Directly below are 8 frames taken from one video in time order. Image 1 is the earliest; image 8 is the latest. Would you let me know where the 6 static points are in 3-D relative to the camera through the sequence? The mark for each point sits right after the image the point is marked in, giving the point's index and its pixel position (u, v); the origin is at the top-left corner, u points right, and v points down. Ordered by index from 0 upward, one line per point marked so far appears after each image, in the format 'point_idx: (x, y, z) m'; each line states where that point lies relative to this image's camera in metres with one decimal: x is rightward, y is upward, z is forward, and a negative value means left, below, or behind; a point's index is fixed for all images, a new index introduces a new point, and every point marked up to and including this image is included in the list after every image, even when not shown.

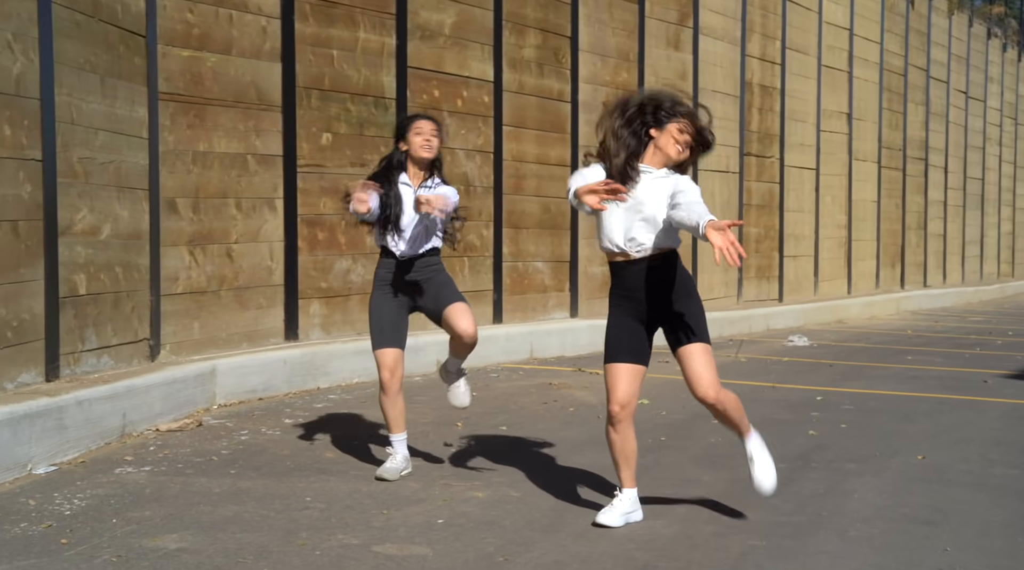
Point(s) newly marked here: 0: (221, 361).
0: (-2.4, -0.6, +8.6) m
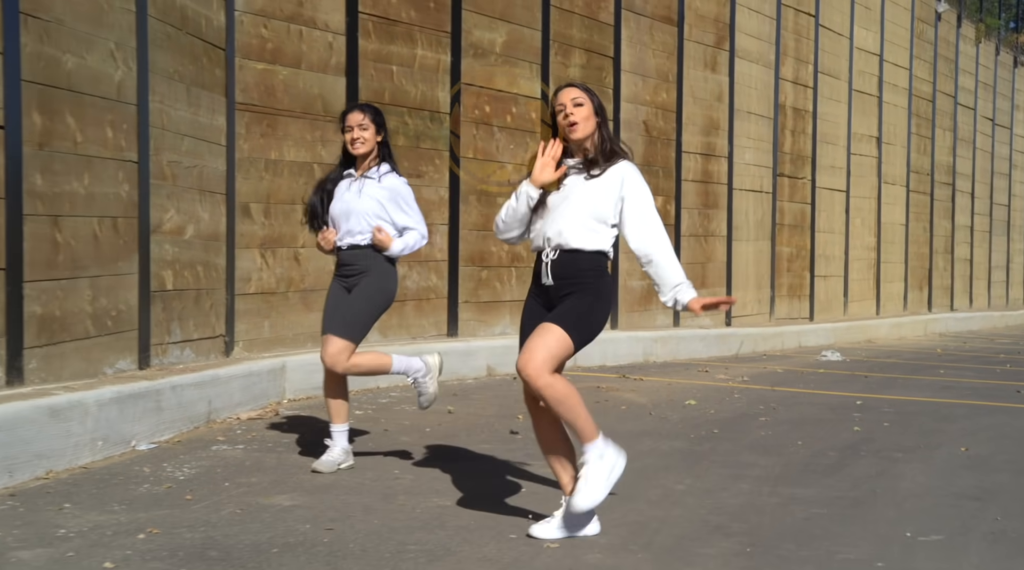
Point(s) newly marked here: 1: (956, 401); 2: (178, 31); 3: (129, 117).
0: (-2.0, -0.7, +9.0) m
1: (+4.5, -1.1, +10.0) m
2: (-2.6, +2.0, +8.0) m
3: (-2.7, +1.2, +7.2) m
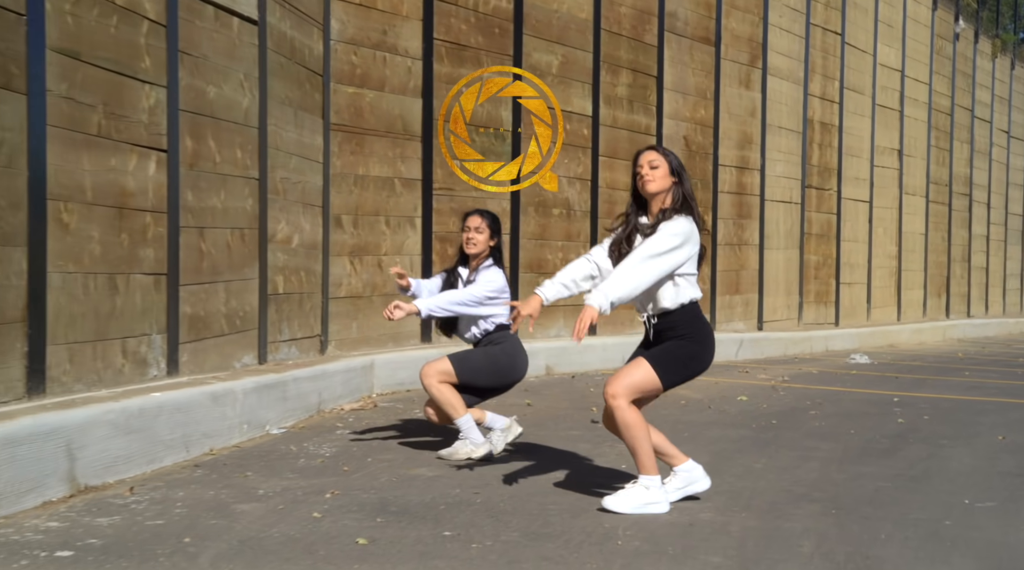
0: (-1.3, -0.7, +9.9) m
1: (+5.1, -1.2, +10.8) m
2: (-1.9, +1.9, +8.9) m
3: (-2.1, +1.2, +8.1) m
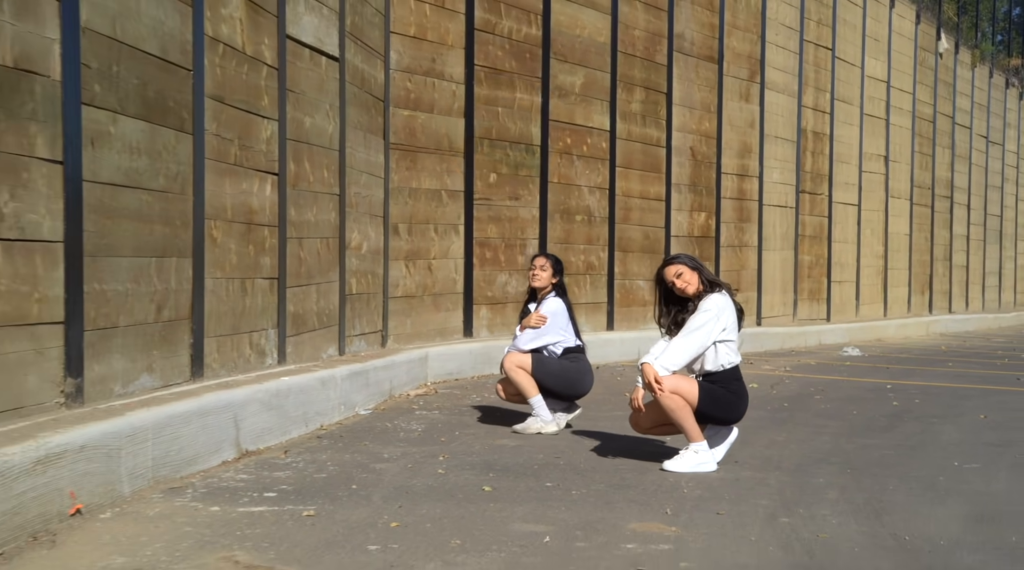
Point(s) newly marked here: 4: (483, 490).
0: (-0.9, -0.7, +11.1) m
1: (+5.5, -1.2, +12.2) m
2: (-1.5, +1.9, +10.1) m
3: (-1.6, +1.1, +9.3) m
4: (-0.2, -1.1, +5.5) m
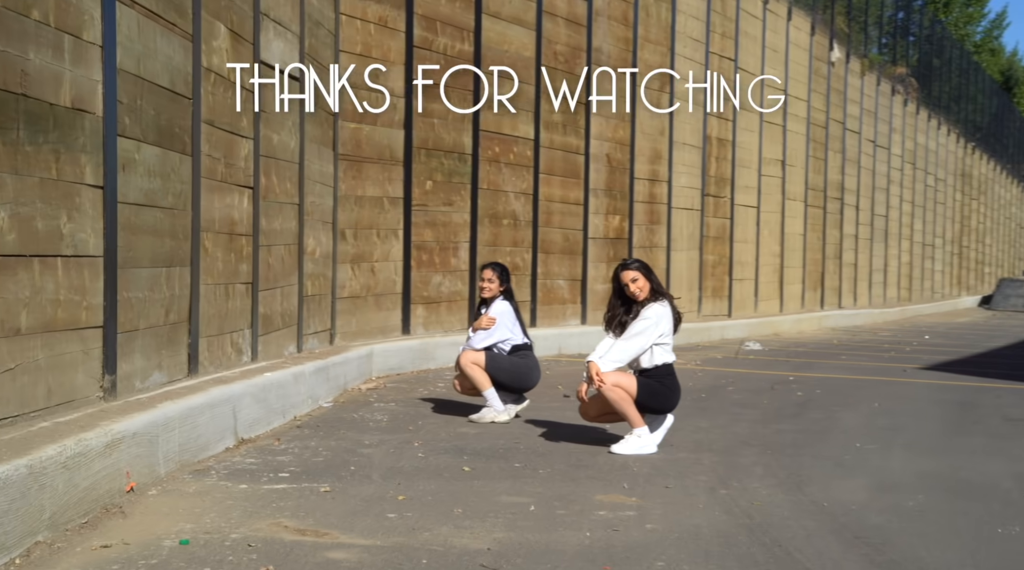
0: (-1.6, -0.7, +12.0) m
1: (+4.7, -1.2, +13.6) m
2: (-2.1, +1.9, +10.9) m
3: (-2.1, +1.1, +10.1) m
4: (-0.3, -1.2, +6.4) m
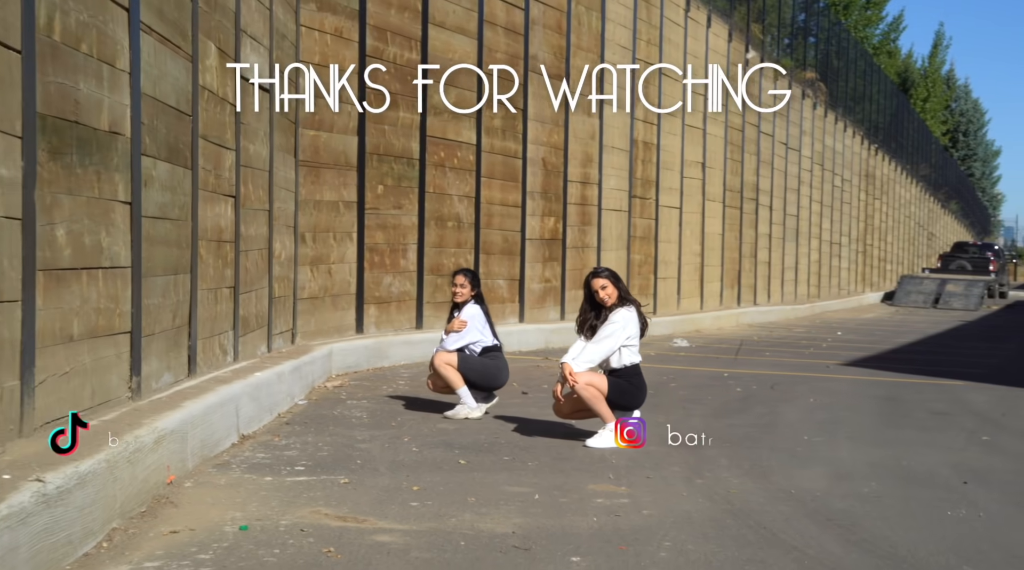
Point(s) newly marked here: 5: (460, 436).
0: (-2.1, -0.7, +12.4) m
1: (+3.9, -1.2, +14.7) m
2: (-2.6, +1.9, +11.3) m
3: (-2.5, +1.1, +10.5) m
4: (-0.4, -1.2, +7.0) m
5: (-0.4, -1.2, +8.1) m
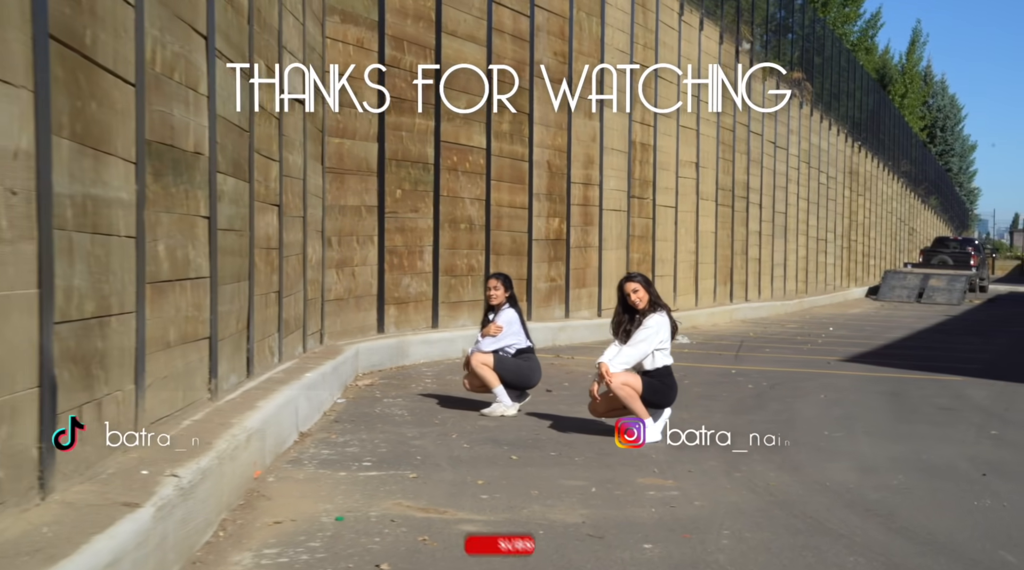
0: (-1.9, -0.8, +12.9) m
1: (+4.1, -1.2, +15.3) m
2: (-2.3, +1.8, +11.7) m
3: (-2.2, +1.0, +10.9) m
4: (0.0, -1.3, +7.5) m
5: (-0.1, -1.2, +8.6) m
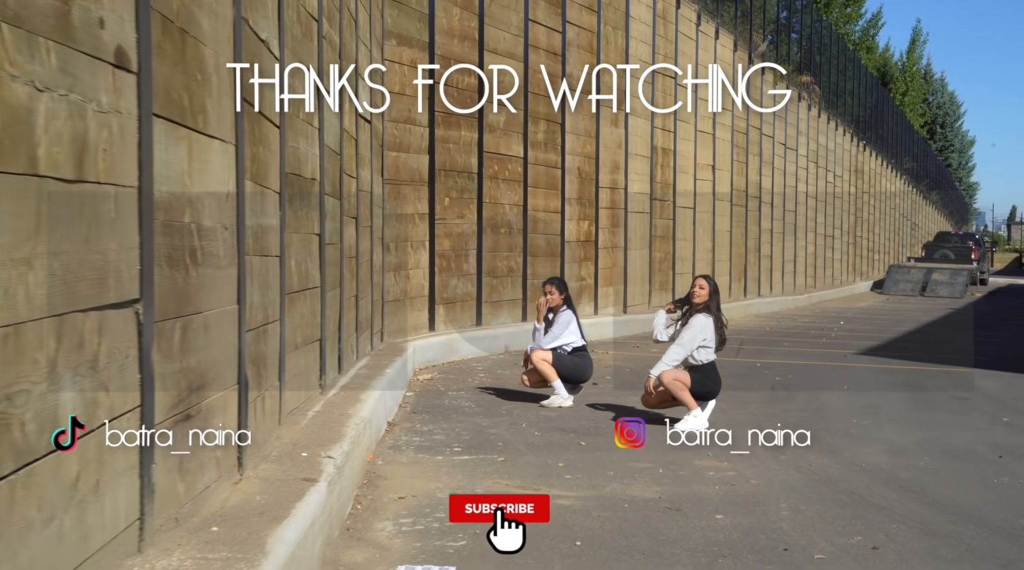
0: (-1.3, -0.8, +13.9) m
1: (+4.8, -1.2, +16.2) m
2: (-1.7, +1.8, +12.7) m
3: (-1.7, +1.0, +11.9) m
4: (+0.6, -1.3, +8.5) m
5: (+0.5, -1.3, +9.5) m
